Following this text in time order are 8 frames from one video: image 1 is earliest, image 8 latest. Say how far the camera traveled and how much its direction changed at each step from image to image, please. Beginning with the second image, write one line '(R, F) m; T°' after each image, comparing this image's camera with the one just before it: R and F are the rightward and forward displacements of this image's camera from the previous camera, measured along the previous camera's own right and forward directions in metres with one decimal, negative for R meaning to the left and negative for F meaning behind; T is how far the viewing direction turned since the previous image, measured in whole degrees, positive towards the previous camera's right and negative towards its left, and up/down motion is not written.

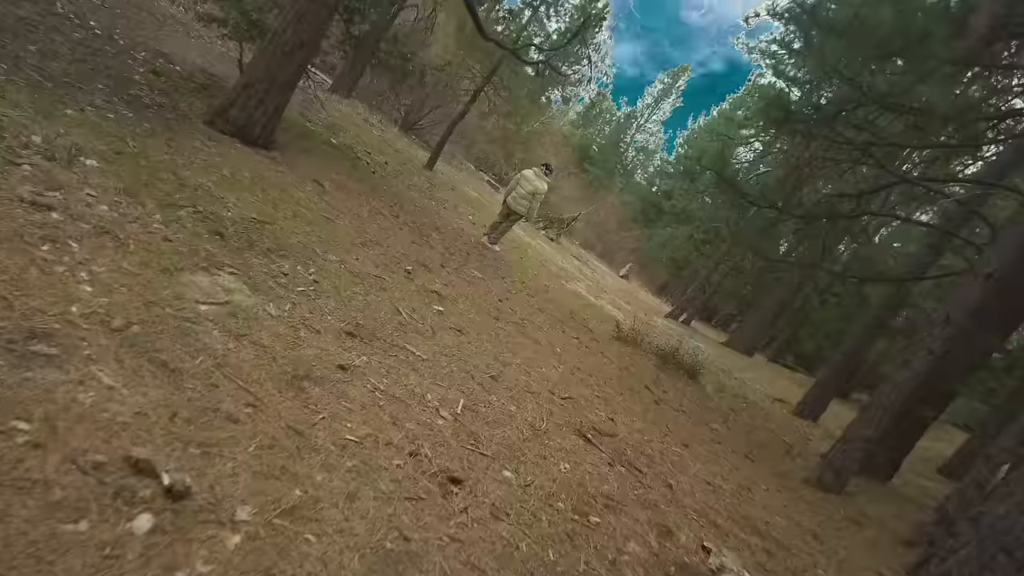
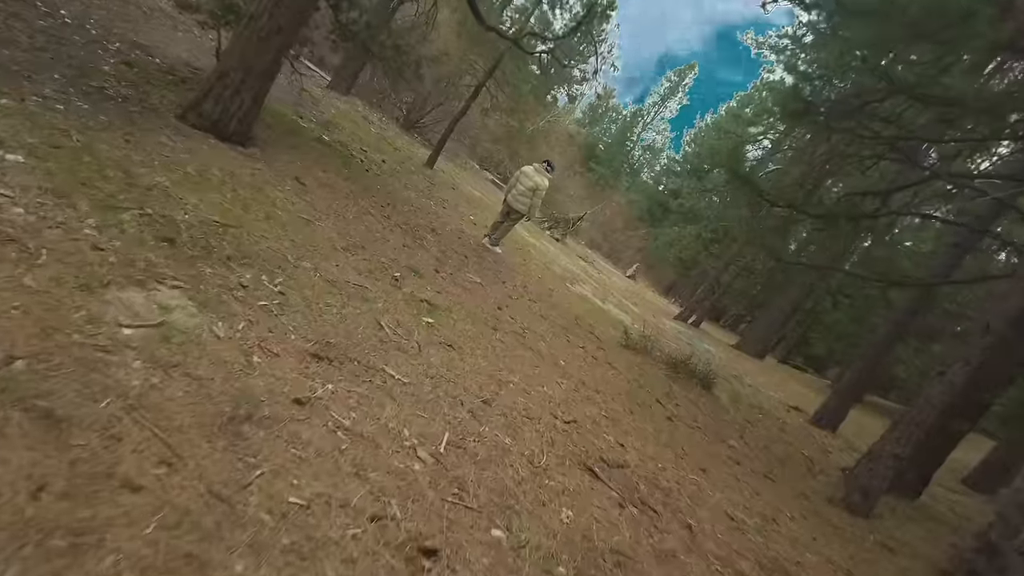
(+0.1, +0.6) m; -1°
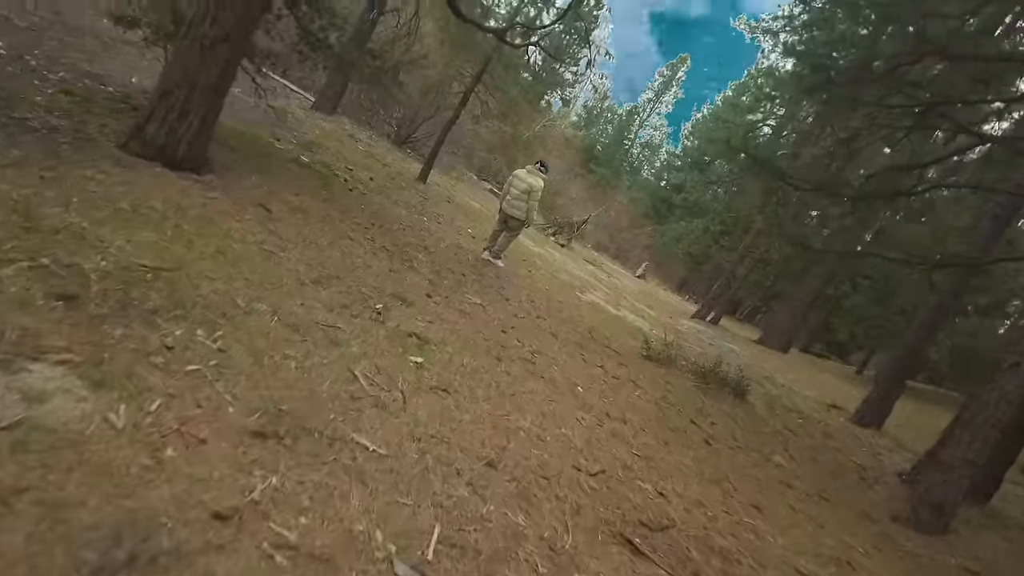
(+0.1, +0.9) m; -1°
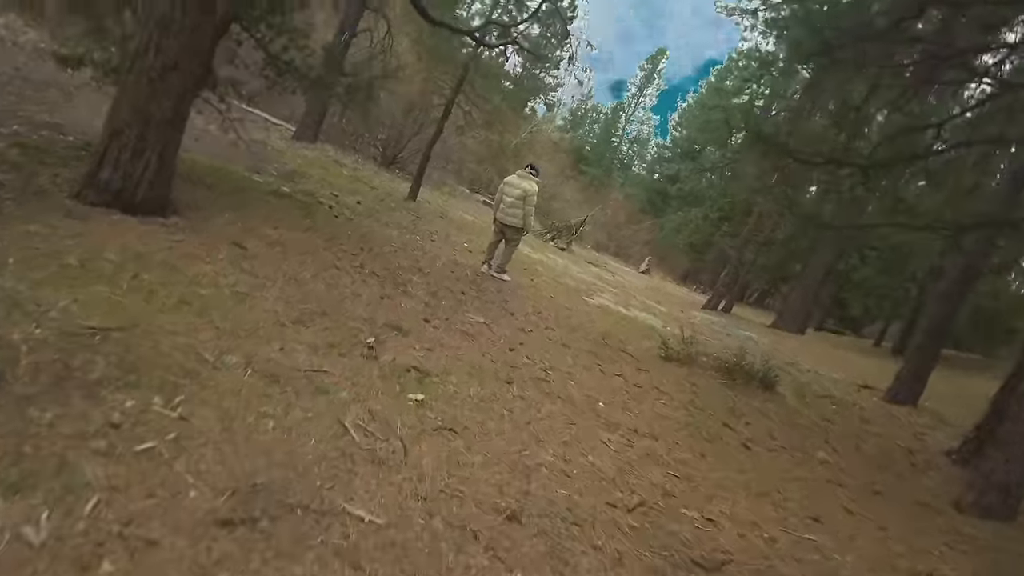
(0.0, +0.5) m; 0°
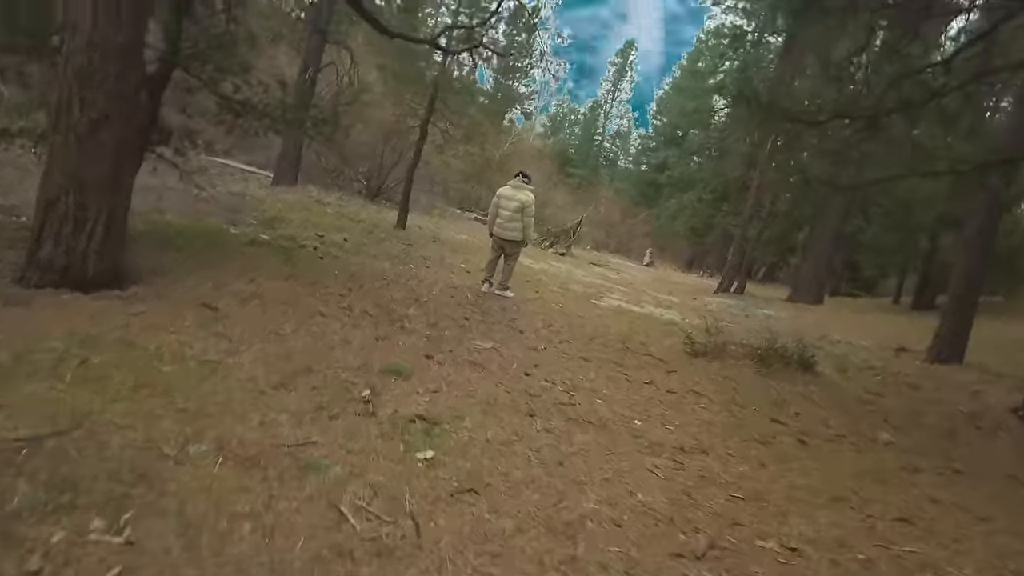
(0.0, +0.6) m; 0°
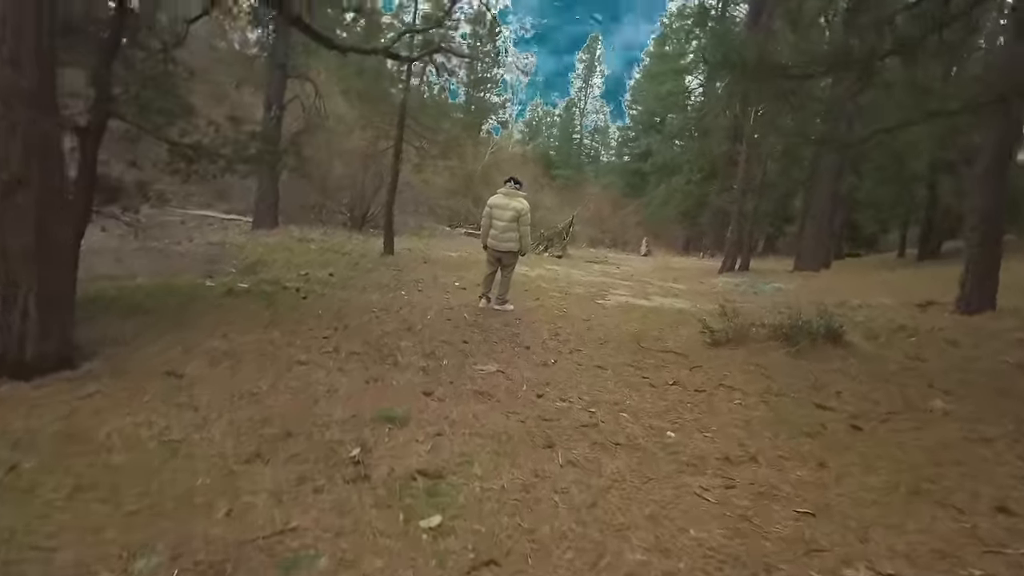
(0.0, +0.6) m; 0°
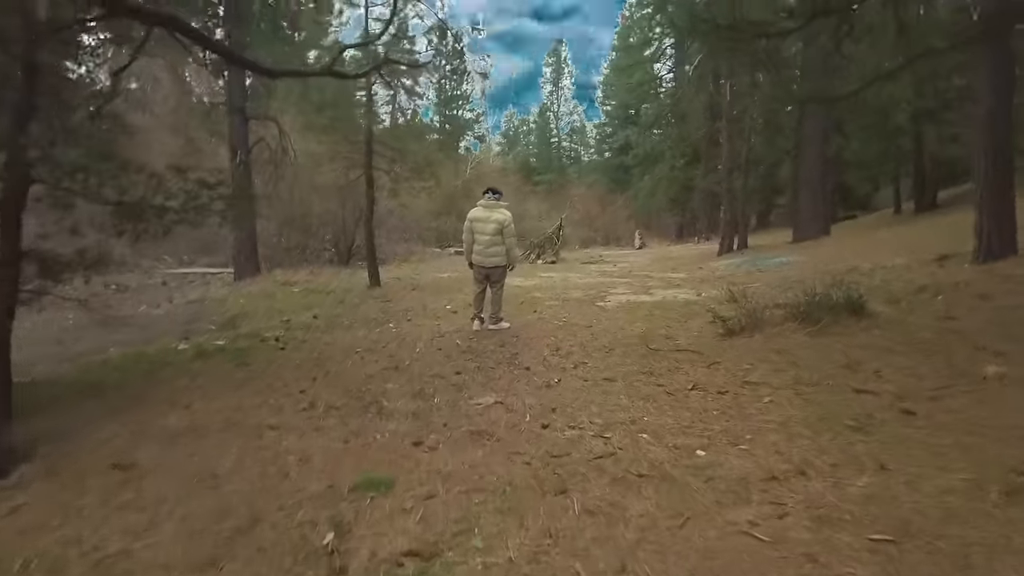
(+0.1, +0.6) m; 0°
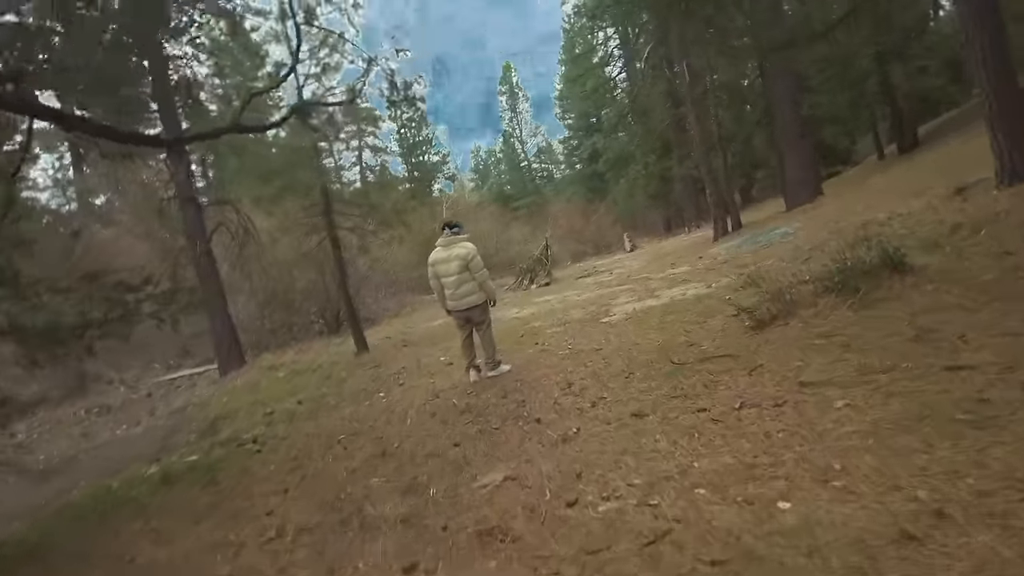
(+0.2, +1.0) m; 0°
